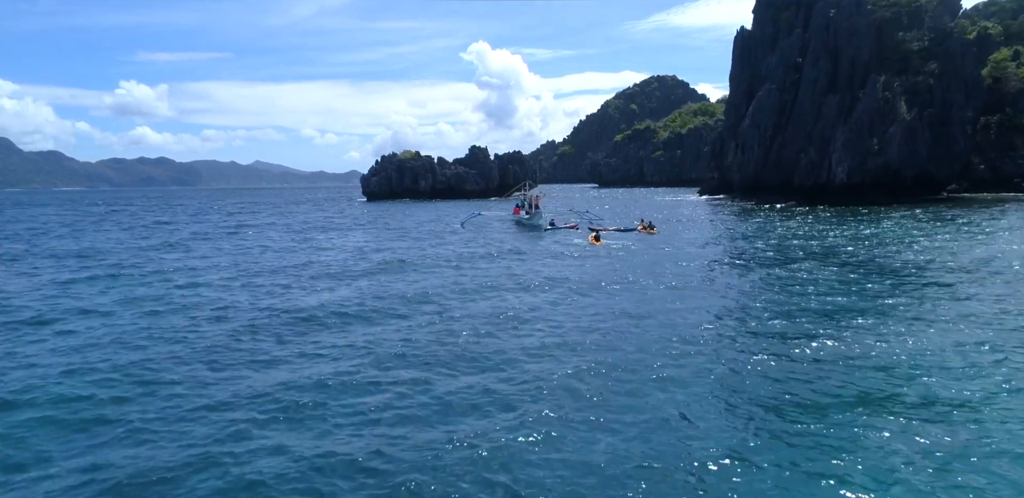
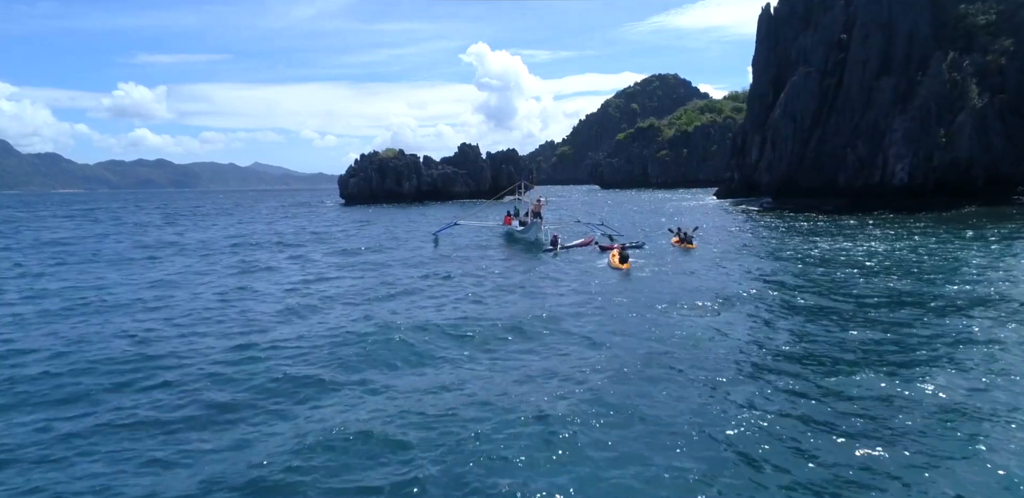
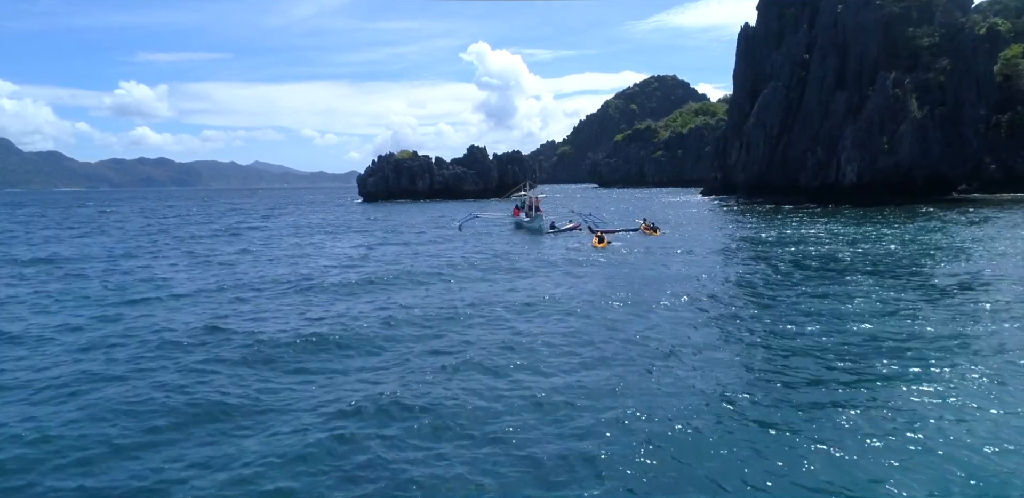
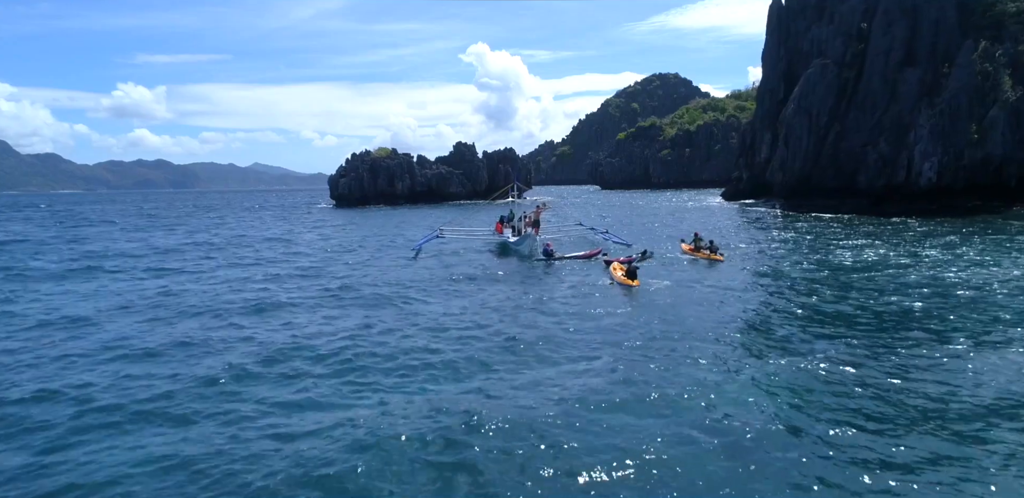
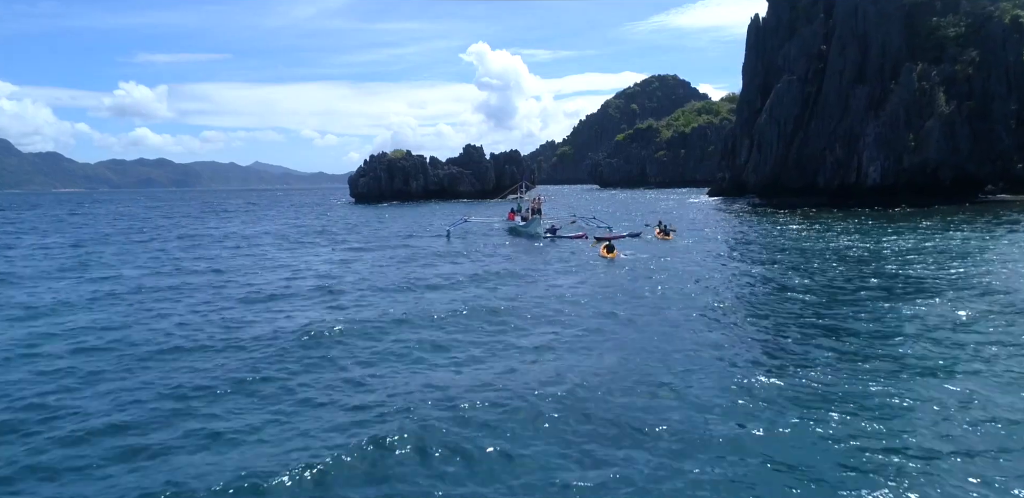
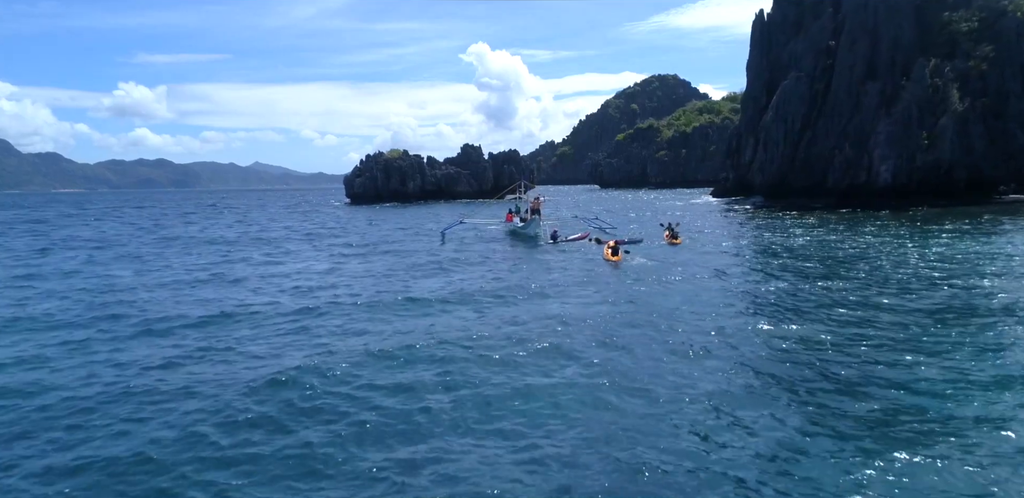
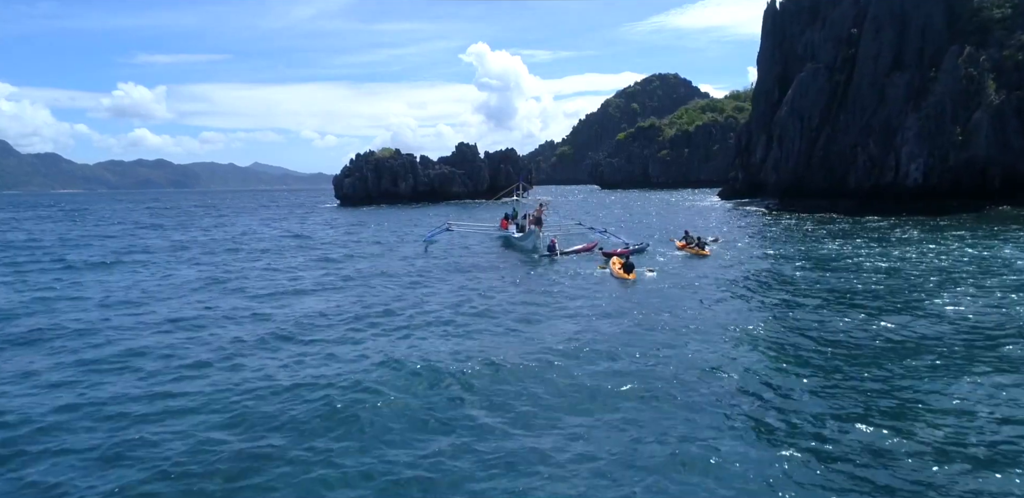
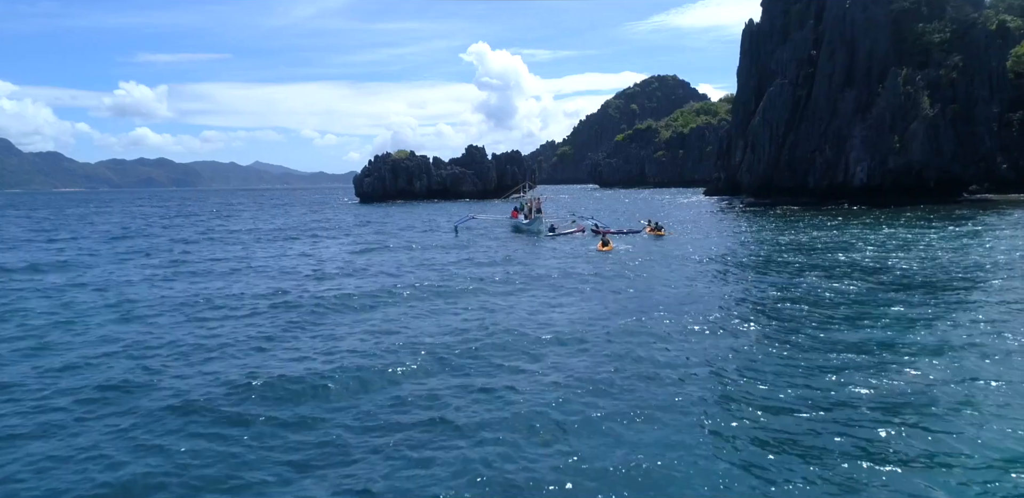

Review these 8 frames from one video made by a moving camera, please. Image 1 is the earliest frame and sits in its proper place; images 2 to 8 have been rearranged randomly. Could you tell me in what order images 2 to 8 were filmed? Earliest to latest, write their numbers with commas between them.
3, 8, 5, 6, 2, 7, 4
